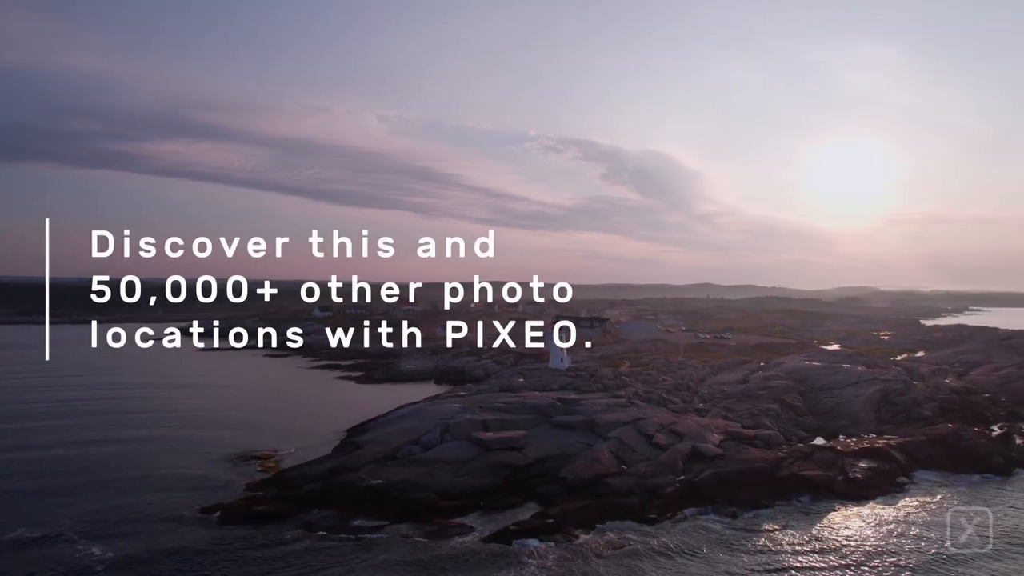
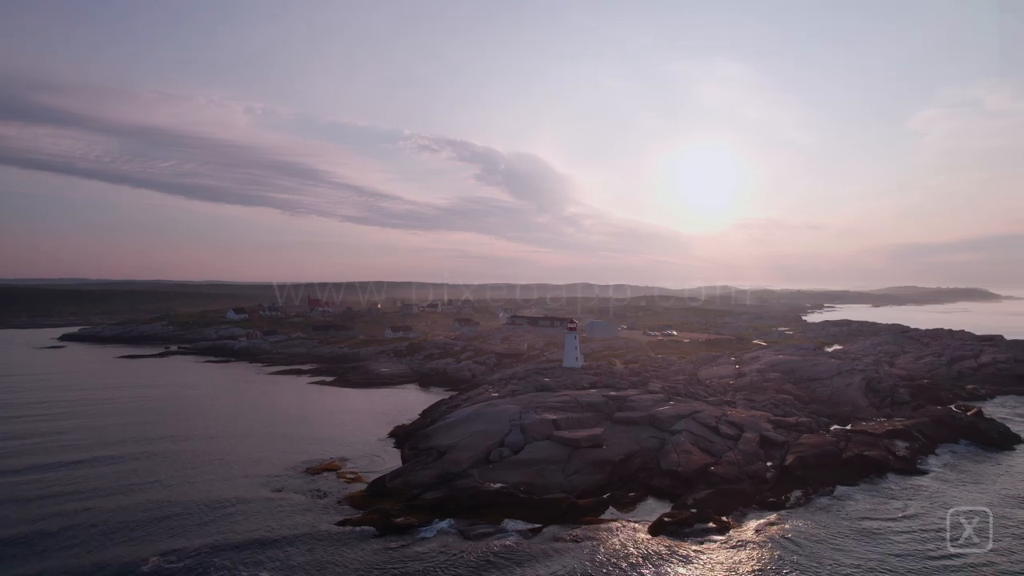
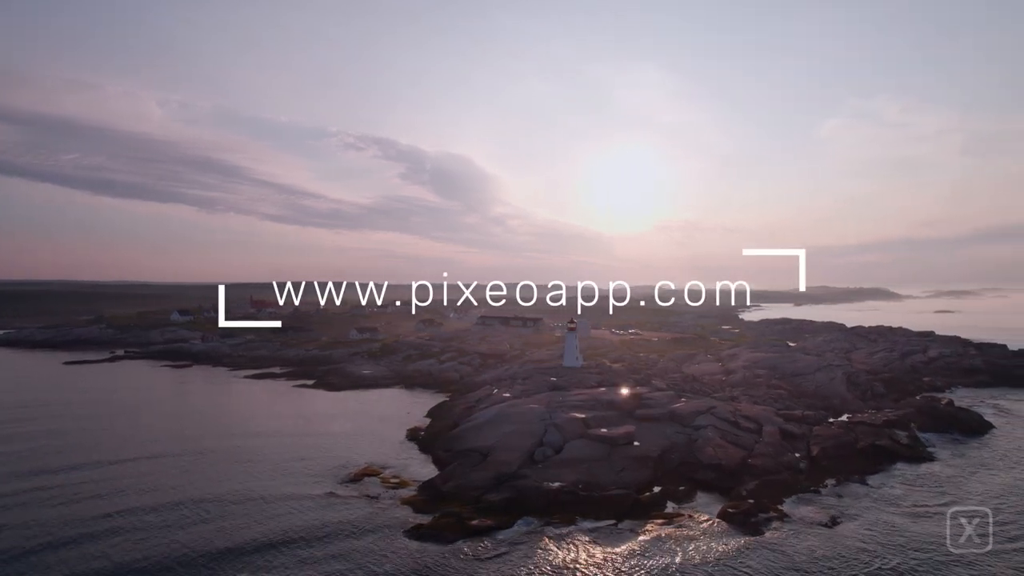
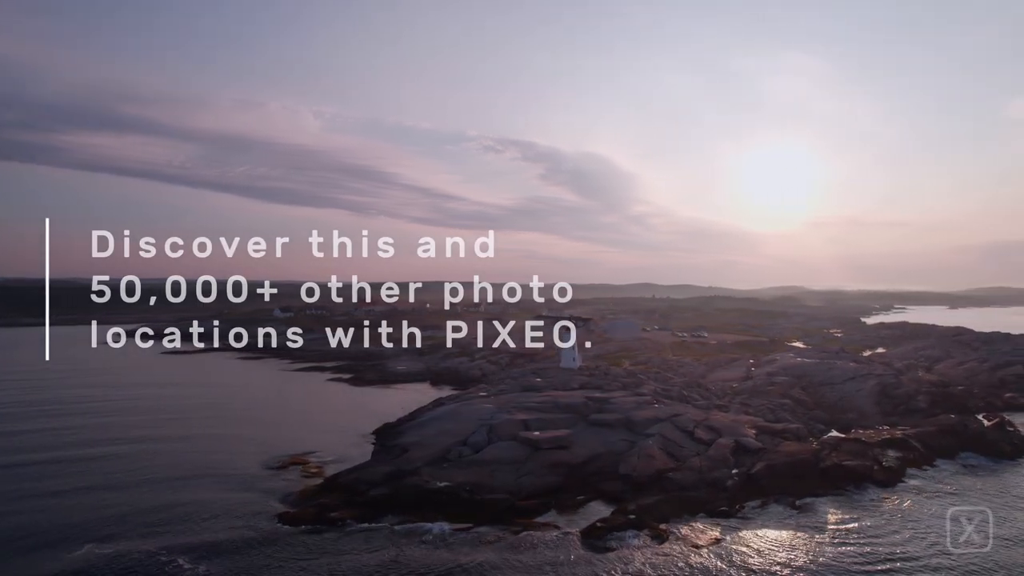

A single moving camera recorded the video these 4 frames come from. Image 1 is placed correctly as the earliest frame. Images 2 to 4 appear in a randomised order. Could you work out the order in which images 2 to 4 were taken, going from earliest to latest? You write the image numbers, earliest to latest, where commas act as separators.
4, 2, 3
